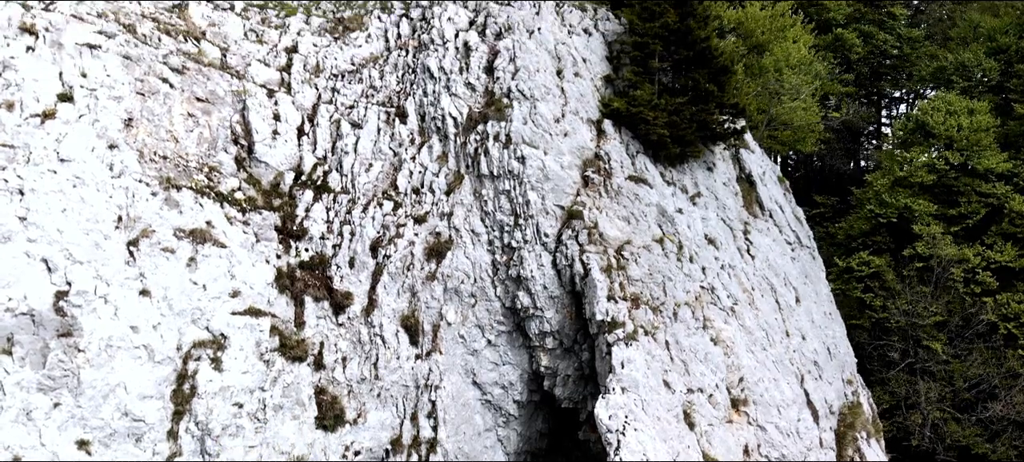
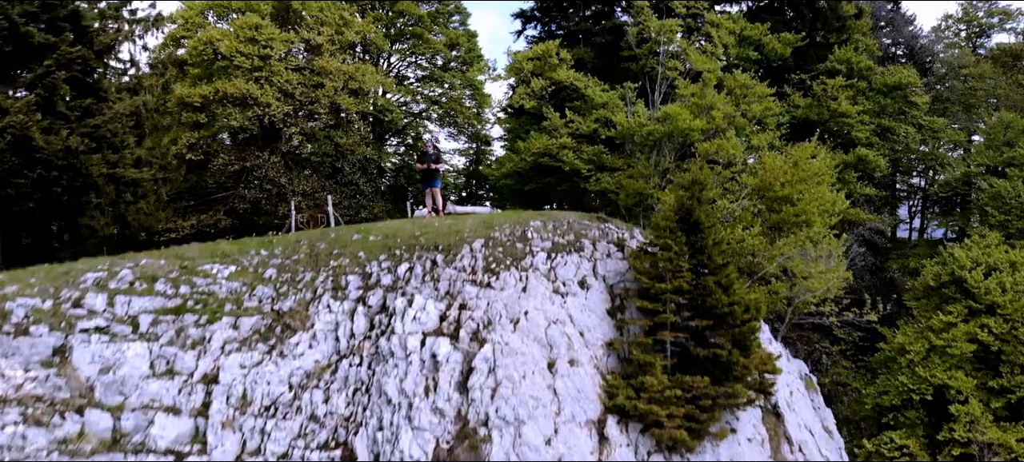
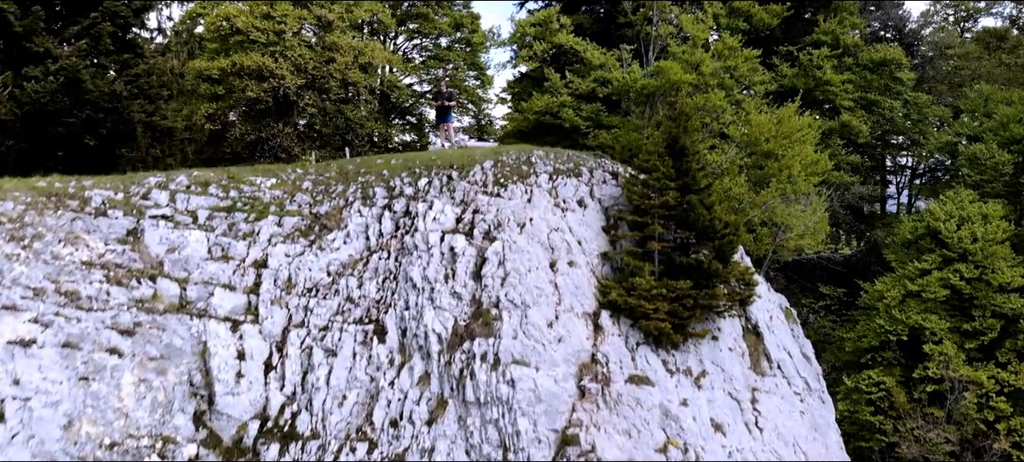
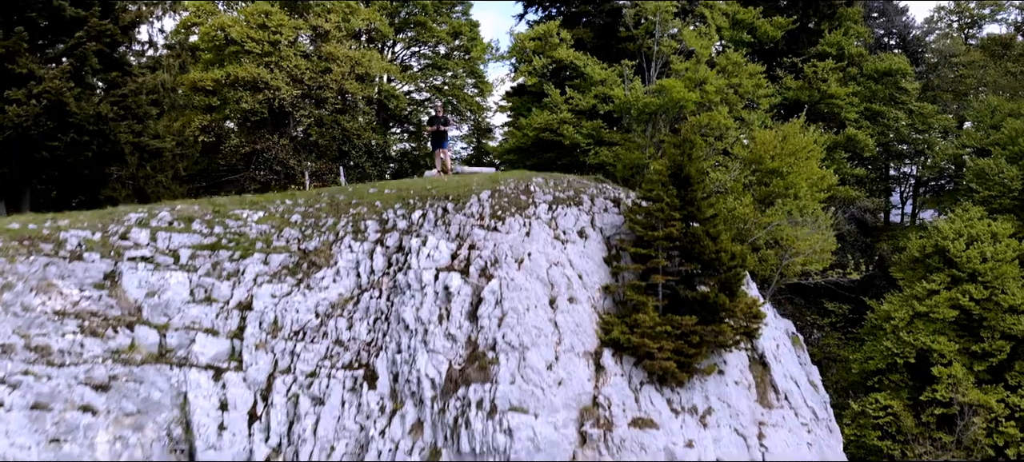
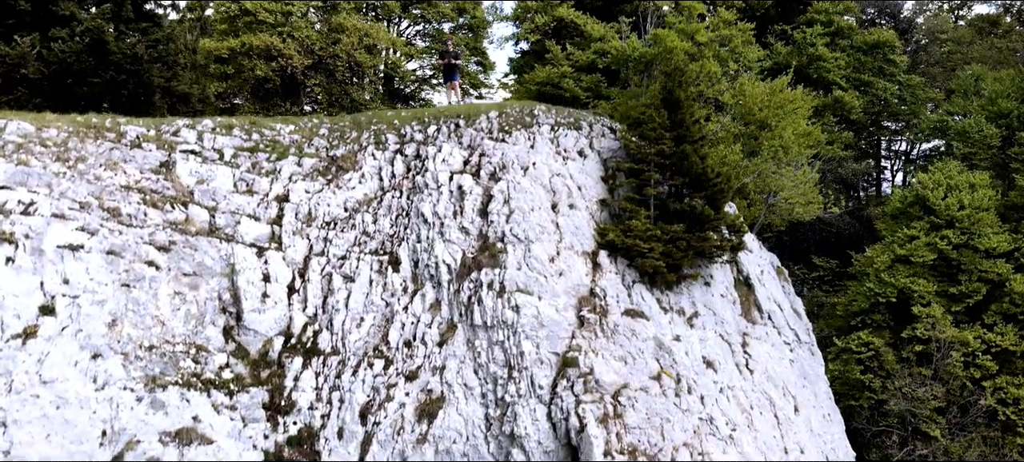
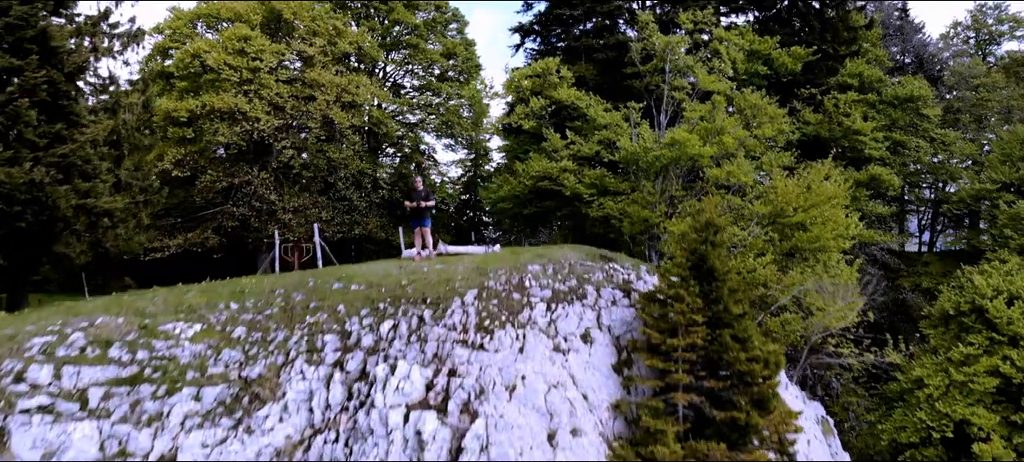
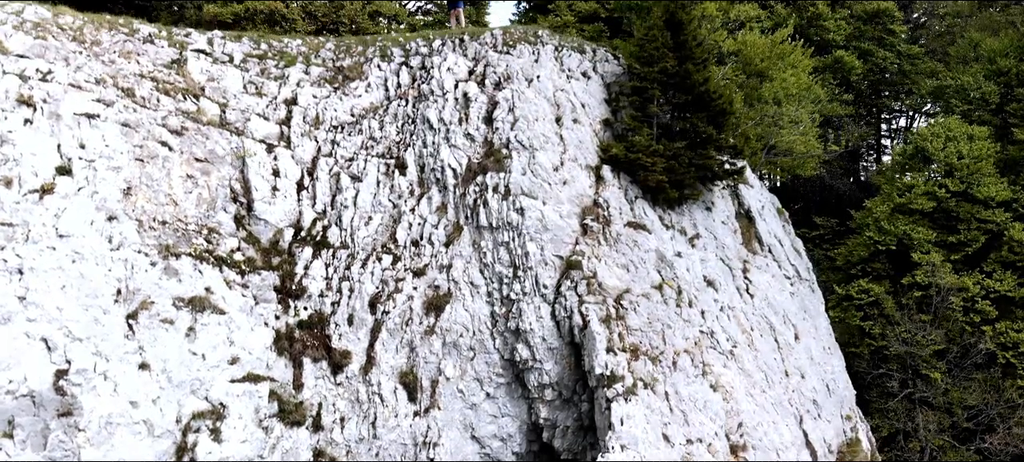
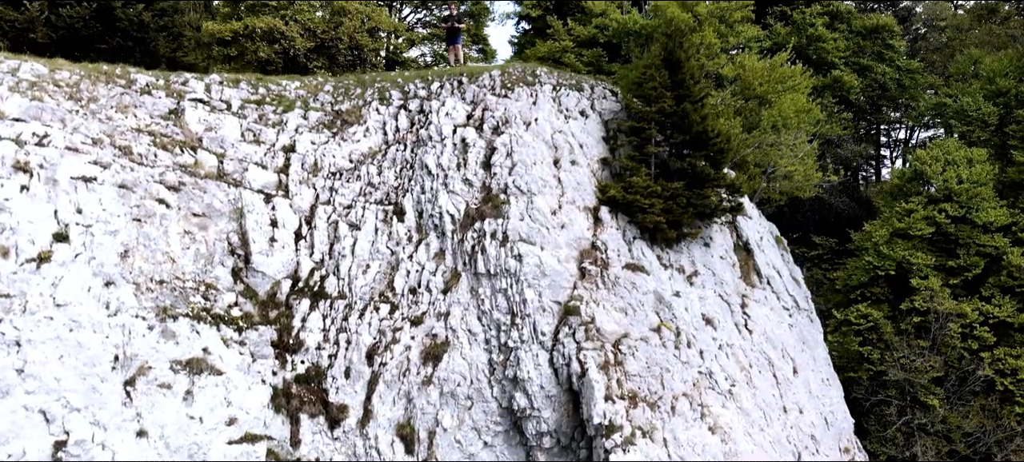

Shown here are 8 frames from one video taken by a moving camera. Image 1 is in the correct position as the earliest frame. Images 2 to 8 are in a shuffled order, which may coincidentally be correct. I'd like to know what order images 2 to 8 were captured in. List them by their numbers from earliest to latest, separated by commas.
7, 8, 5, 3, 4, 2, 6
